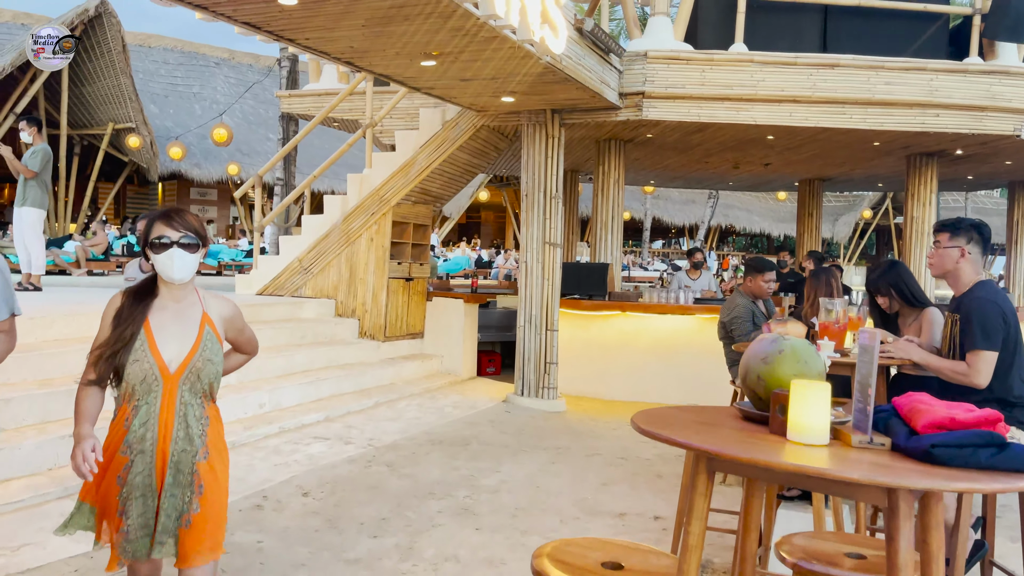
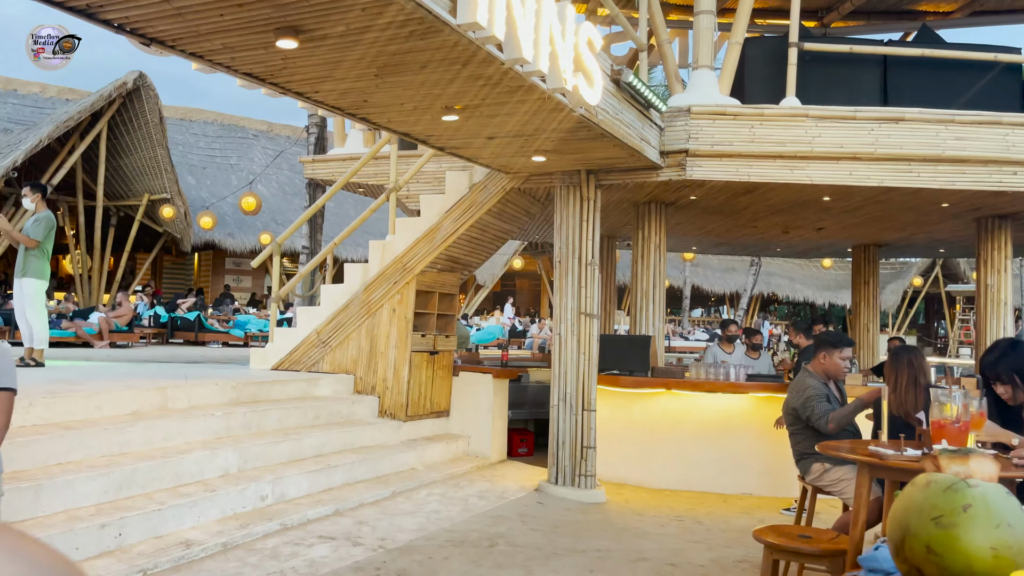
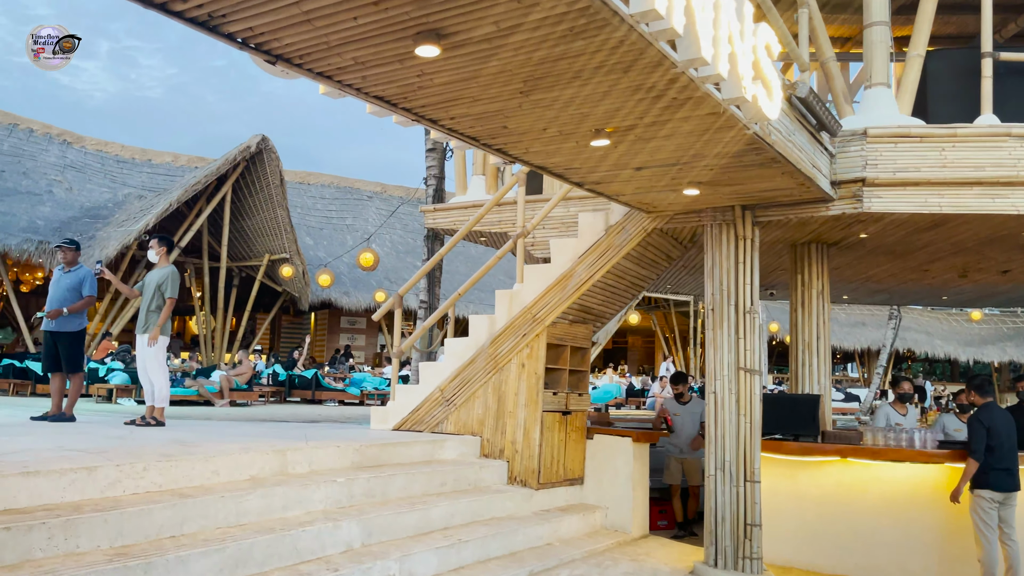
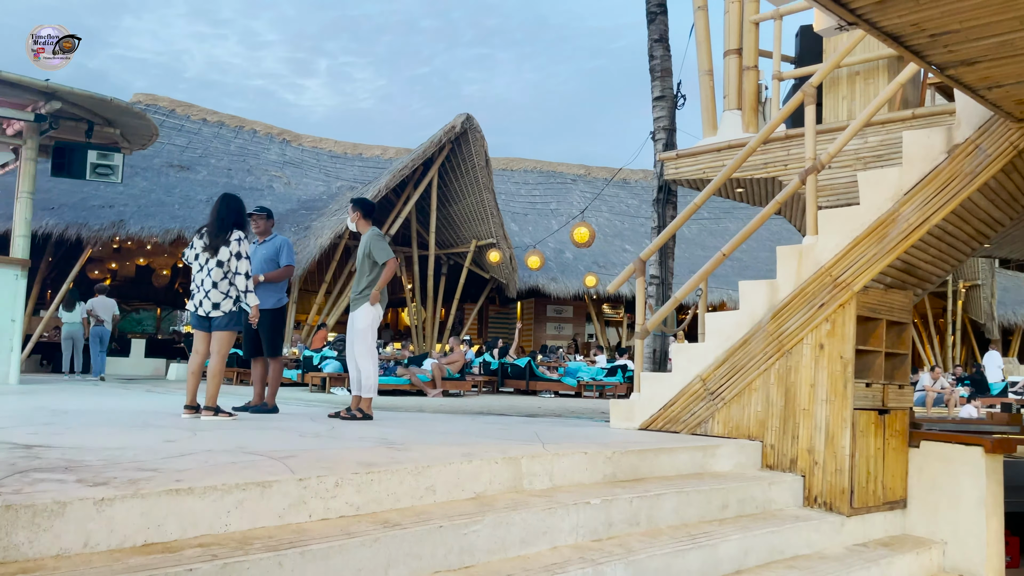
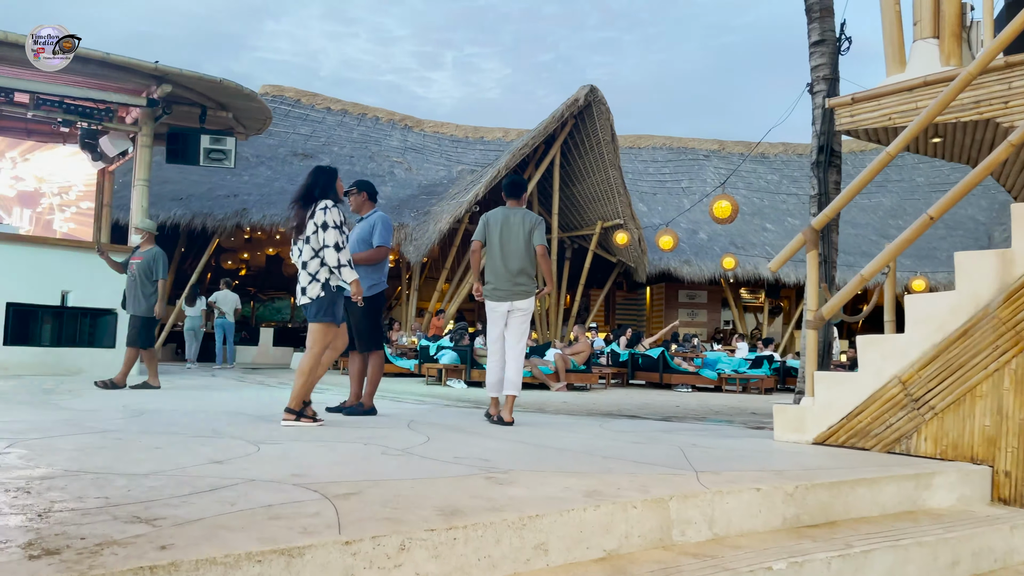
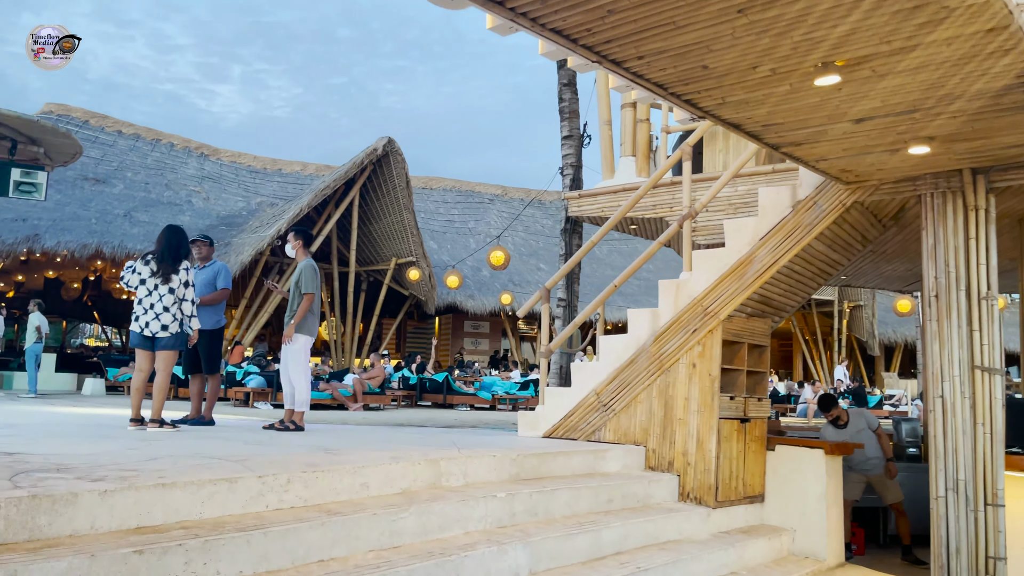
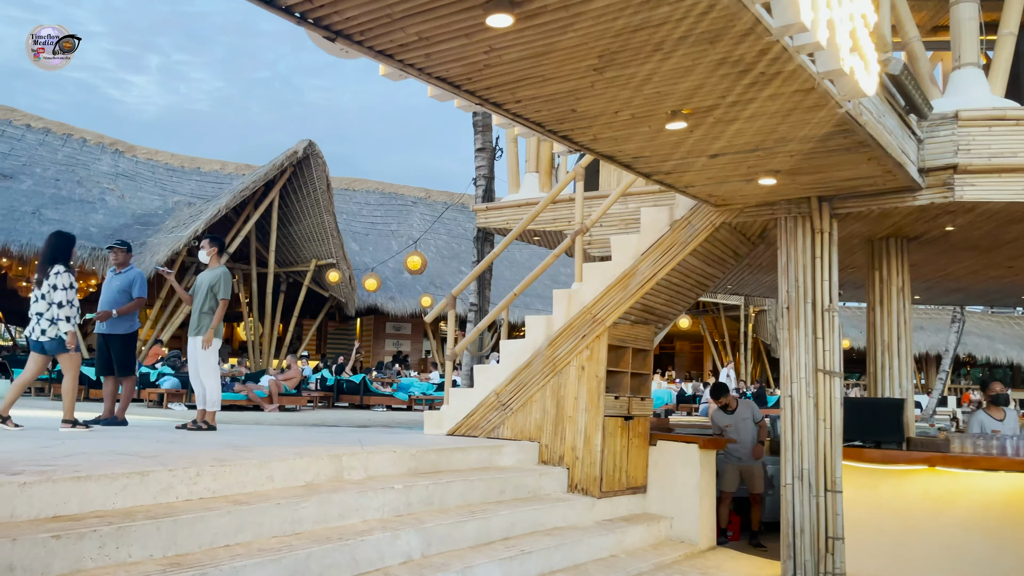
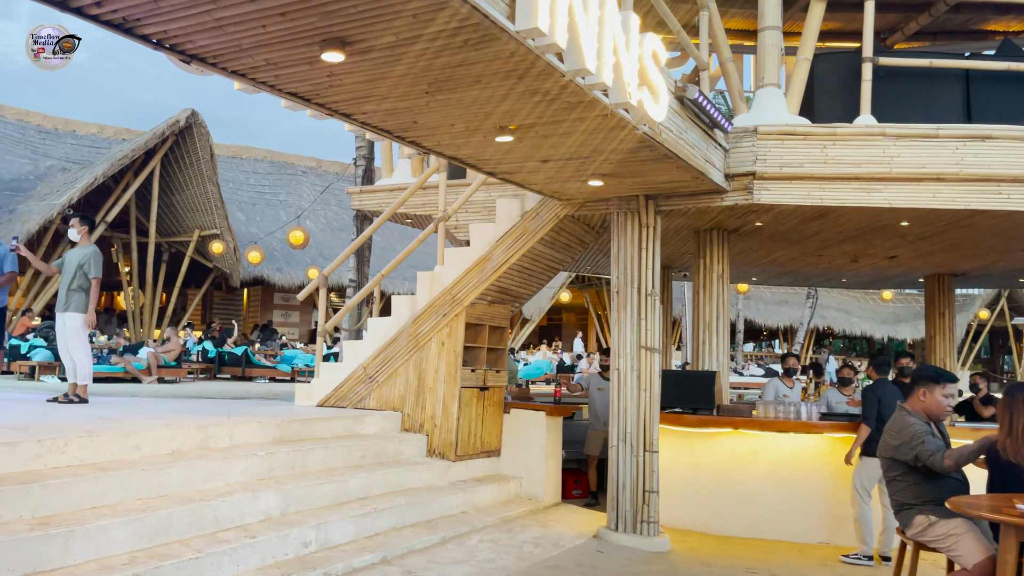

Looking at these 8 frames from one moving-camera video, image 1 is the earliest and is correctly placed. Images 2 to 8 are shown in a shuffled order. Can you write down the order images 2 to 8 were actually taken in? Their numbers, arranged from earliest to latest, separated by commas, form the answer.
2, 8, 3, 7, 6, 4, 5
